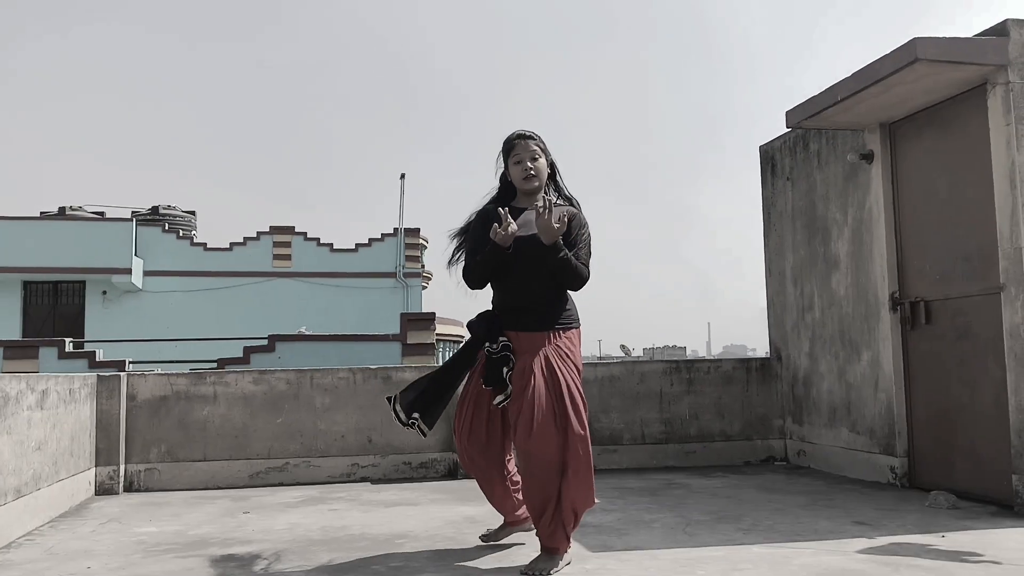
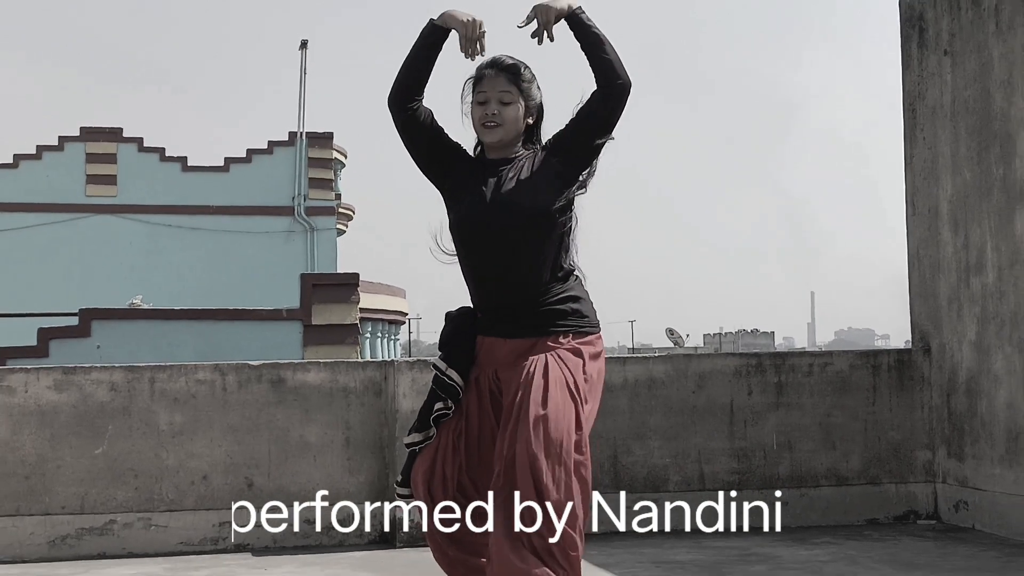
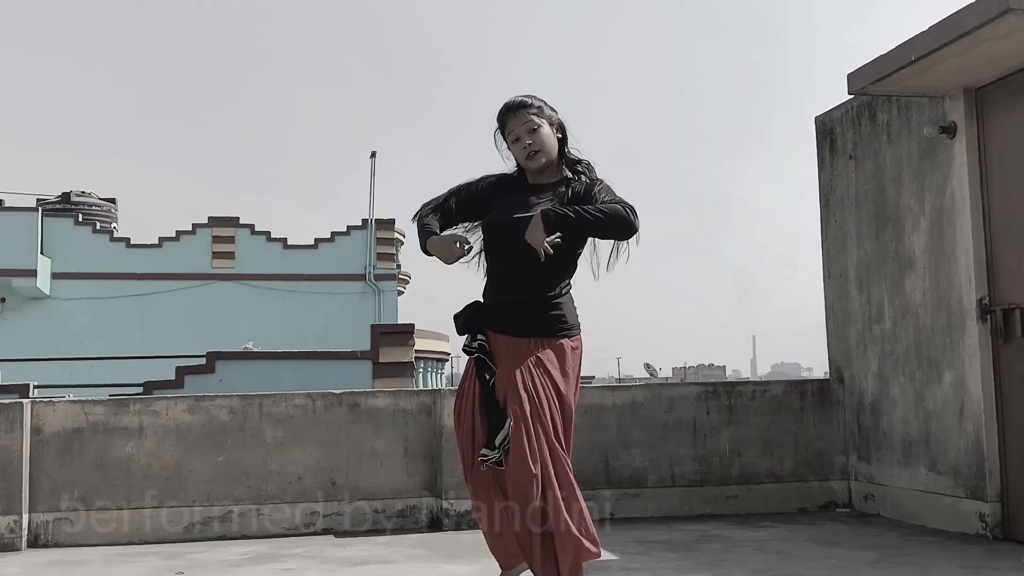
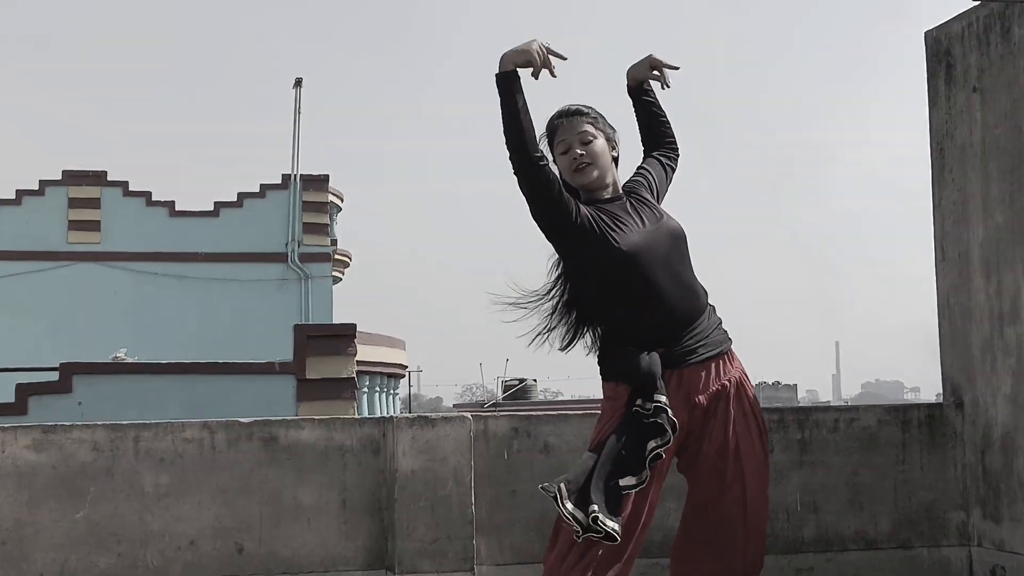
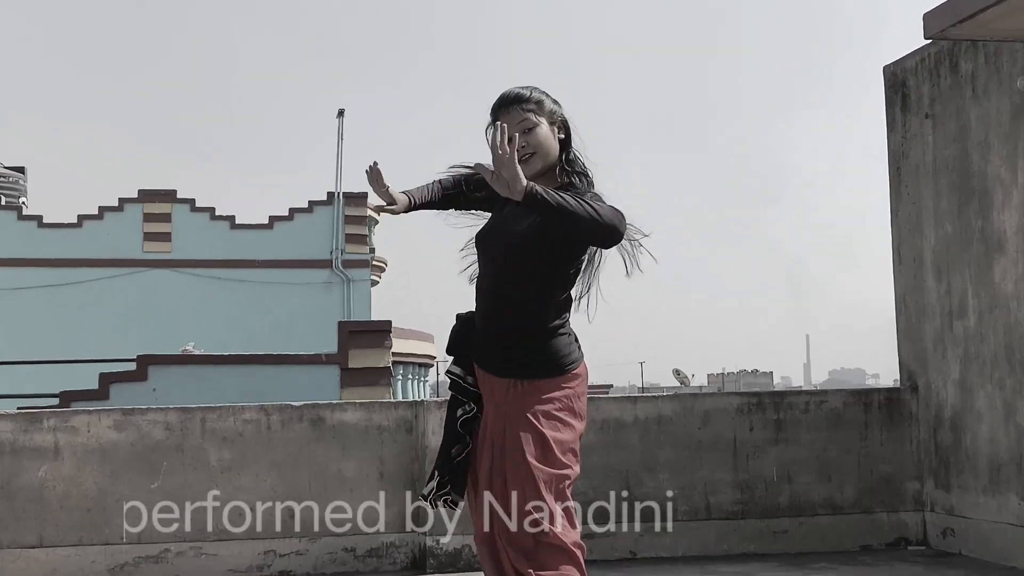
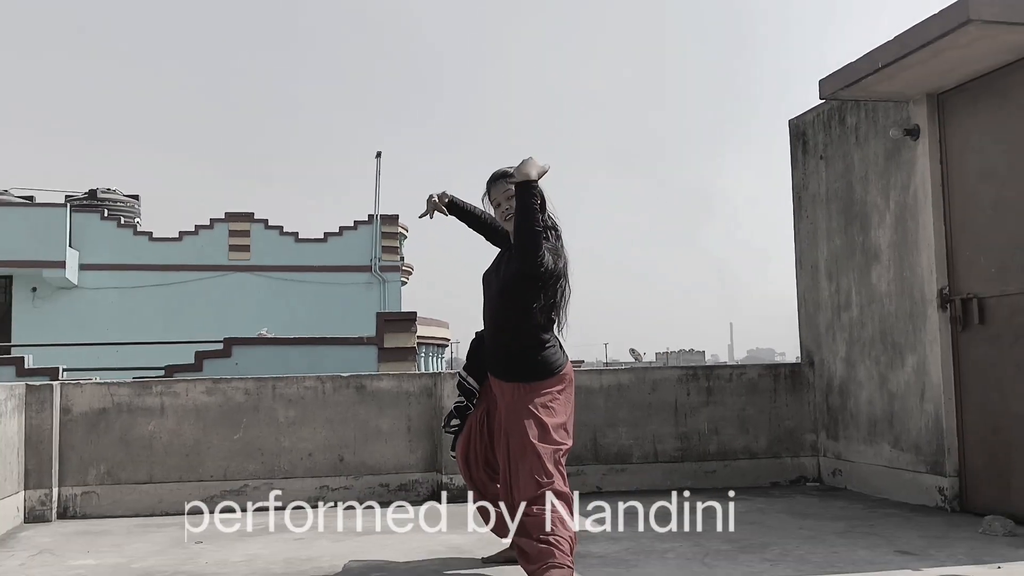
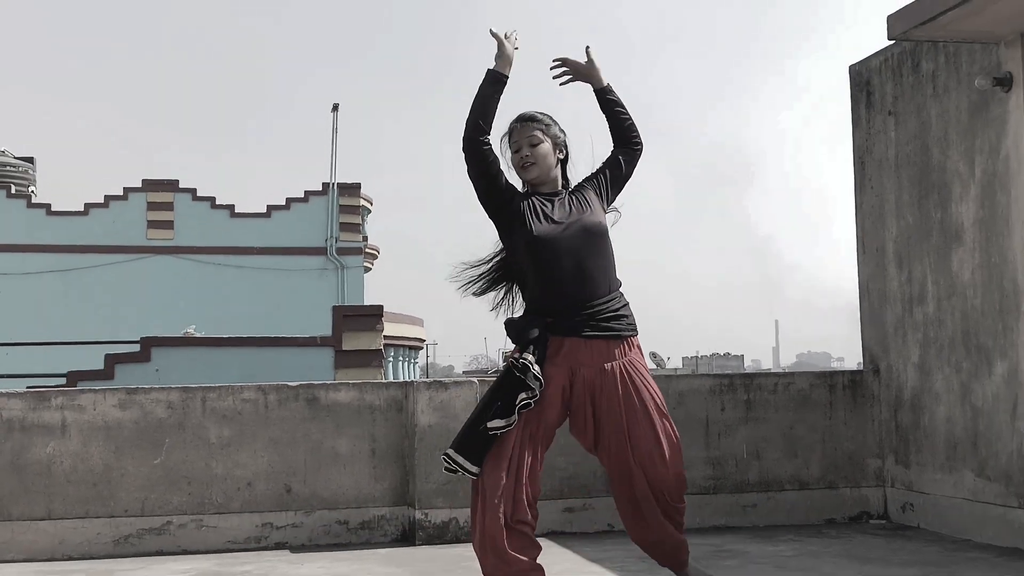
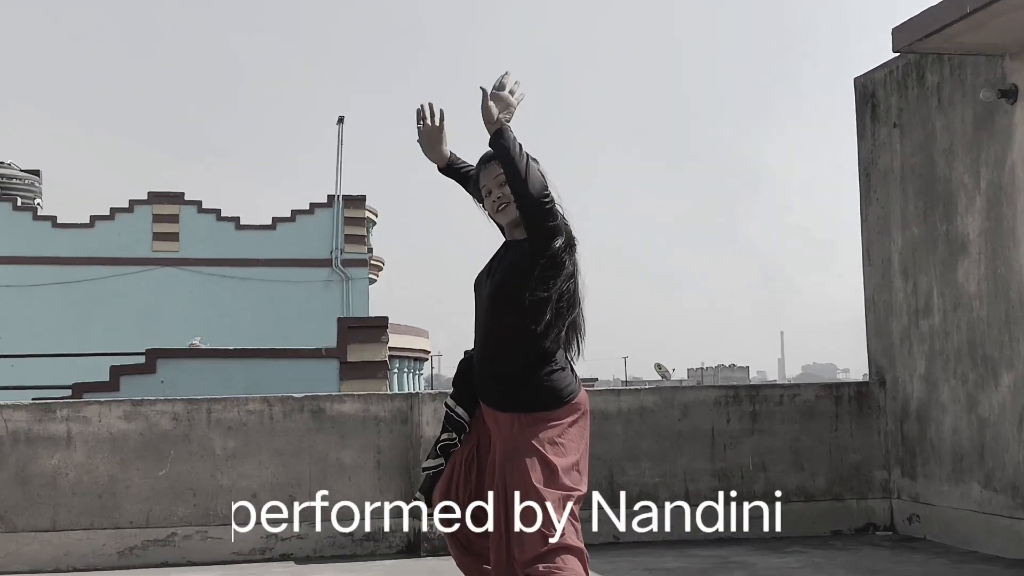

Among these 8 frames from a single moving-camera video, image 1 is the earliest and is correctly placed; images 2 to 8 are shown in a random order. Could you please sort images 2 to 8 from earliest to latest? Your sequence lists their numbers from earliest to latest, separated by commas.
3, 5, 6, 8, 2, 7, 4
